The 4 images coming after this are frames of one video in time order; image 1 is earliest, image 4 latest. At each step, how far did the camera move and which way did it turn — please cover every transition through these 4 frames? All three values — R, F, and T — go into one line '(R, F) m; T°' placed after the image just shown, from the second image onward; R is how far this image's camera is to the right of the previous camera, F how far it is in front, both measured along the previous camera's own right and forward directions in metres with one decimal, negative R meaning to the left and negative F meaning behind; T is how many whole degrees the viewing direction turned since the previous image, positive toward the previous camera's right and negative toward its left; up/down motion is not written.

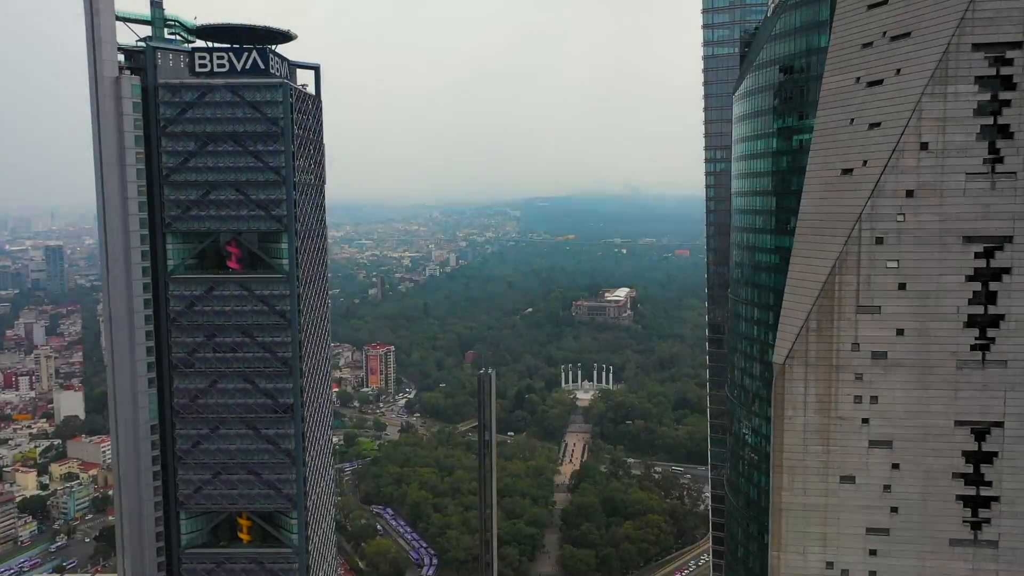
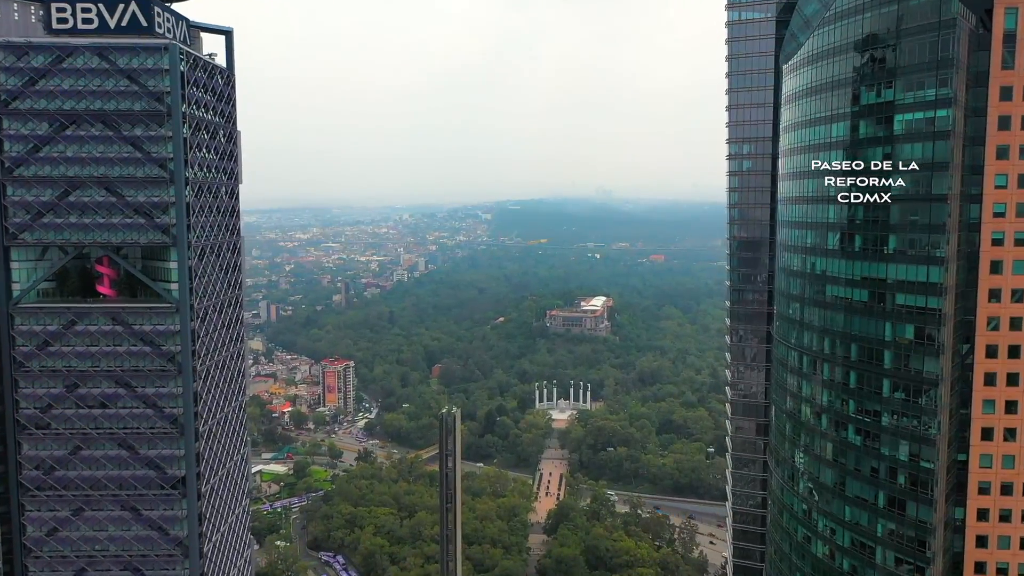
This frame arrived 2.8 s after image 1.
(+0.1, +10.4) m; +2°
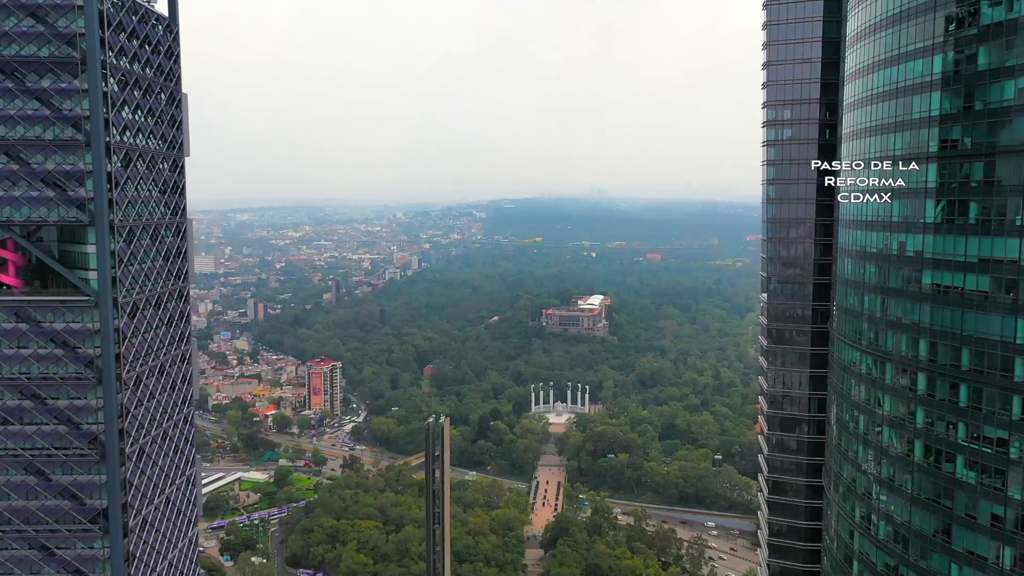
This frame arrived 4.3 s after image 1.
(-0.1, +5.8) m; 0°
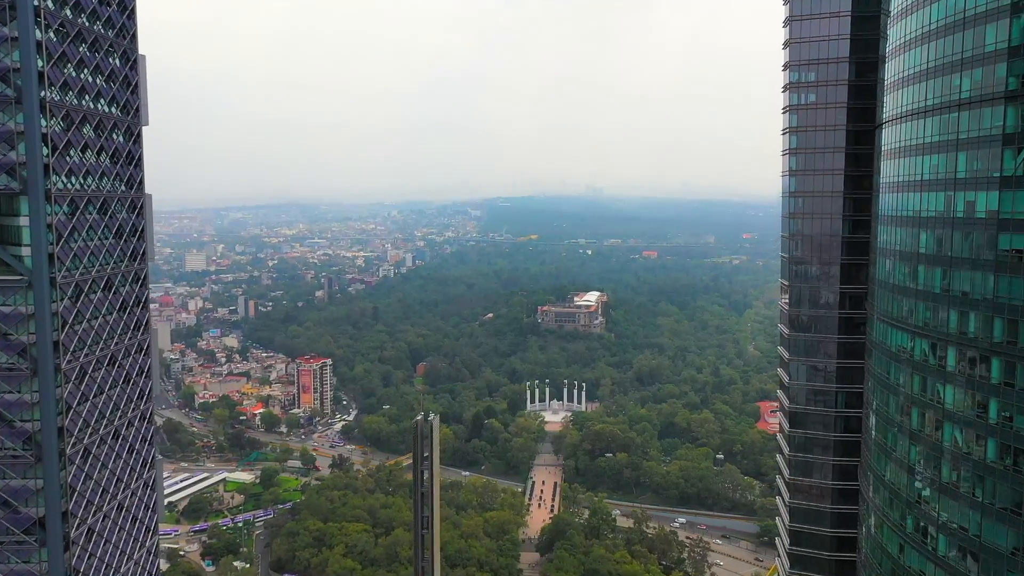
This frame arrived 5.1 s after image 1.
(+0.1, +3.1) m; 0°
